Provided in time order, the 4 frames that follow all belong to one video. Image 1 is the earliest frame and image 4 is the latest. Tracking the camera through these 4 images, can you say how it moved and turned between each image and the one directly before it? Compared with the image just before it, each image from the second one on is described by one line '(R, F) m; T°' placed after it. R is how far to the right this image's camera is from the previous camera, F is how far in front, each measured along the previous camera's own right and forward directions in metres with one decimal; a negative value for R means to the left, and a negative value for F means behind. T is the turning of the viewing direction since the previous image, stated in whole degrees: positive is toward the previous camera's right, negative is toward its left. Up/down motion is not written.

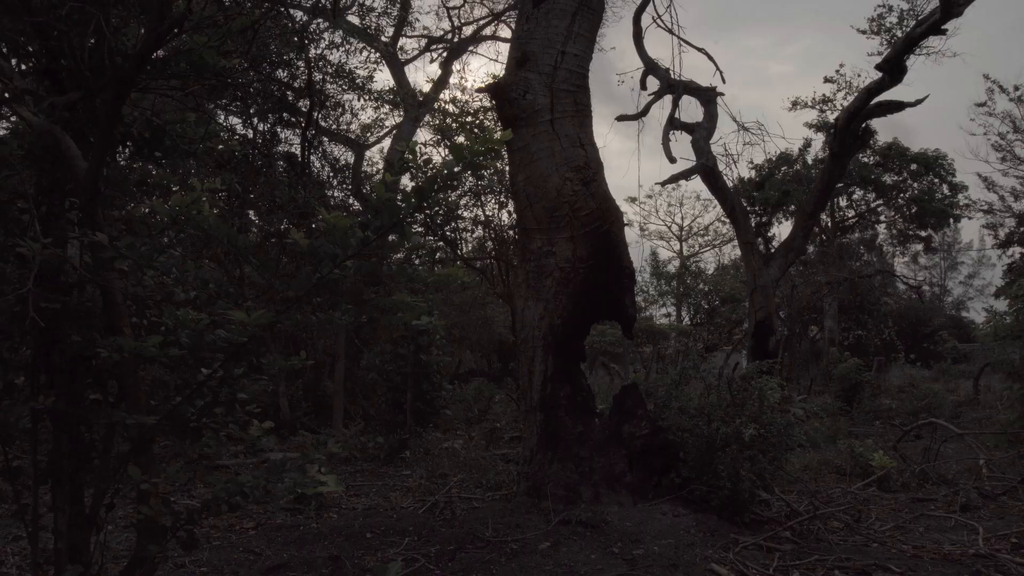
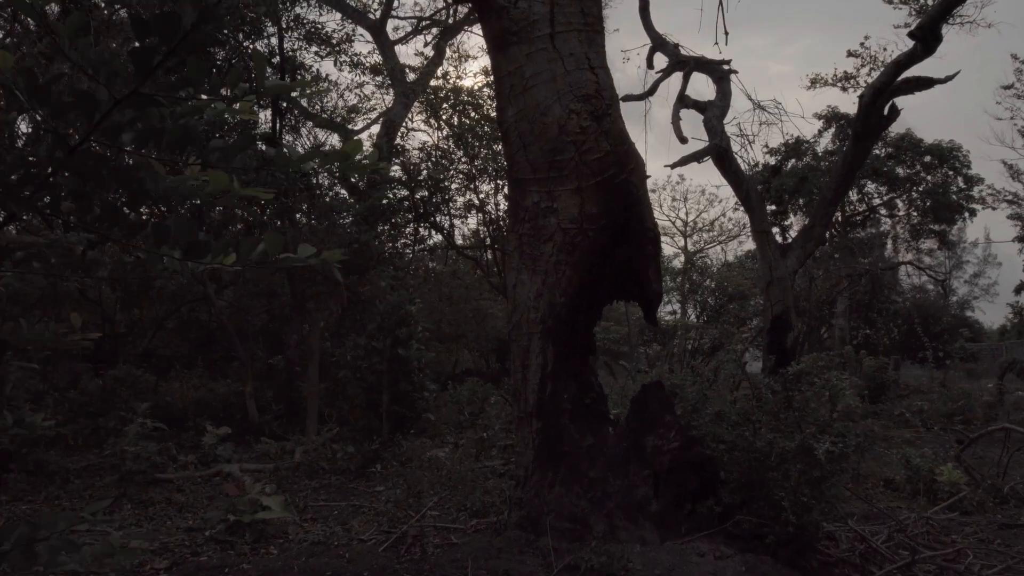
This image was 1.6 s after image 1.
(+0.1, +1.5) m; 0°
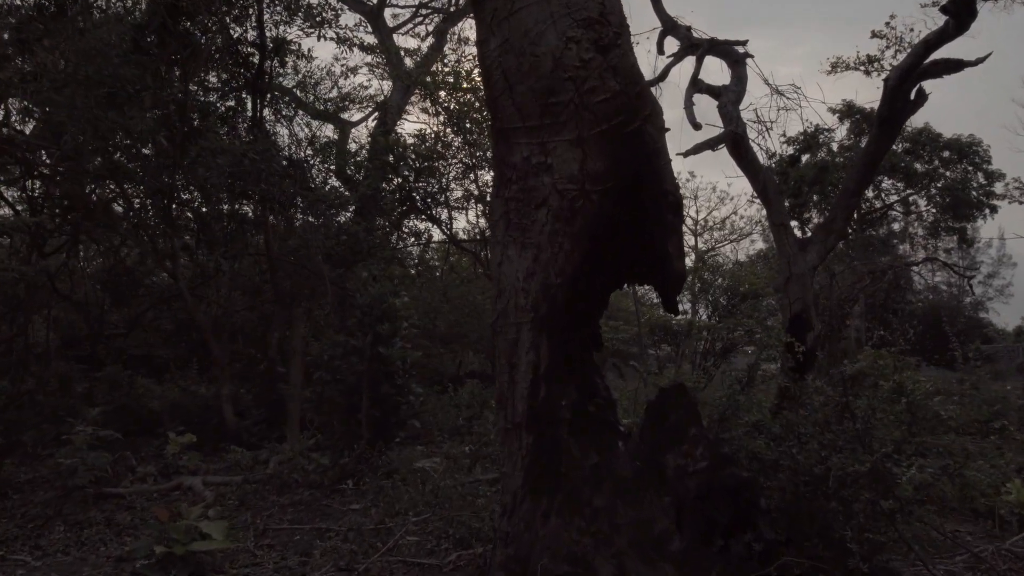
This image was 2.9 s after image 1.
(+0.1, +1.0) m; -1°
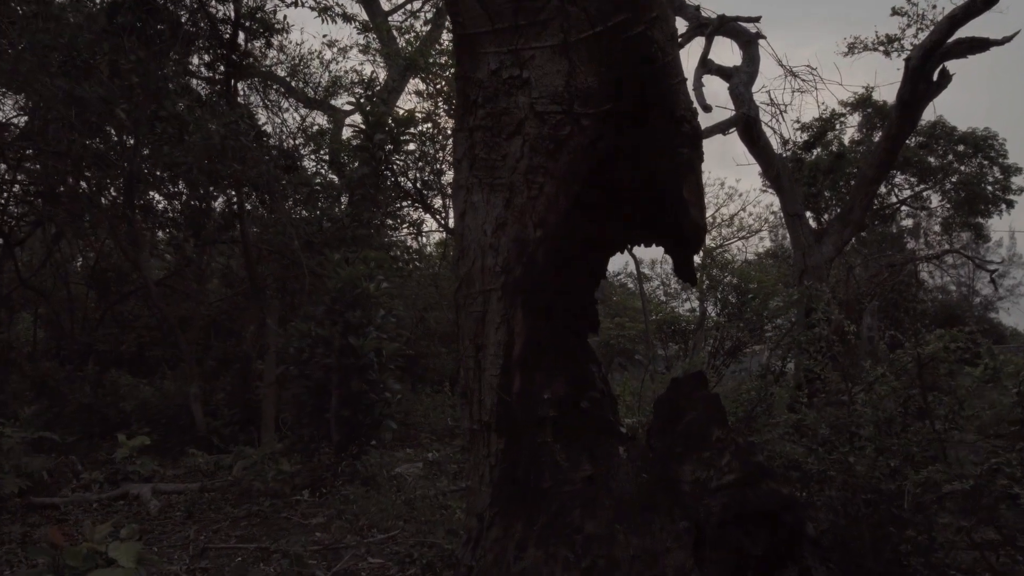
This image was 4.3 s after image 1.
(+0.1, +0.9) m; 0°
